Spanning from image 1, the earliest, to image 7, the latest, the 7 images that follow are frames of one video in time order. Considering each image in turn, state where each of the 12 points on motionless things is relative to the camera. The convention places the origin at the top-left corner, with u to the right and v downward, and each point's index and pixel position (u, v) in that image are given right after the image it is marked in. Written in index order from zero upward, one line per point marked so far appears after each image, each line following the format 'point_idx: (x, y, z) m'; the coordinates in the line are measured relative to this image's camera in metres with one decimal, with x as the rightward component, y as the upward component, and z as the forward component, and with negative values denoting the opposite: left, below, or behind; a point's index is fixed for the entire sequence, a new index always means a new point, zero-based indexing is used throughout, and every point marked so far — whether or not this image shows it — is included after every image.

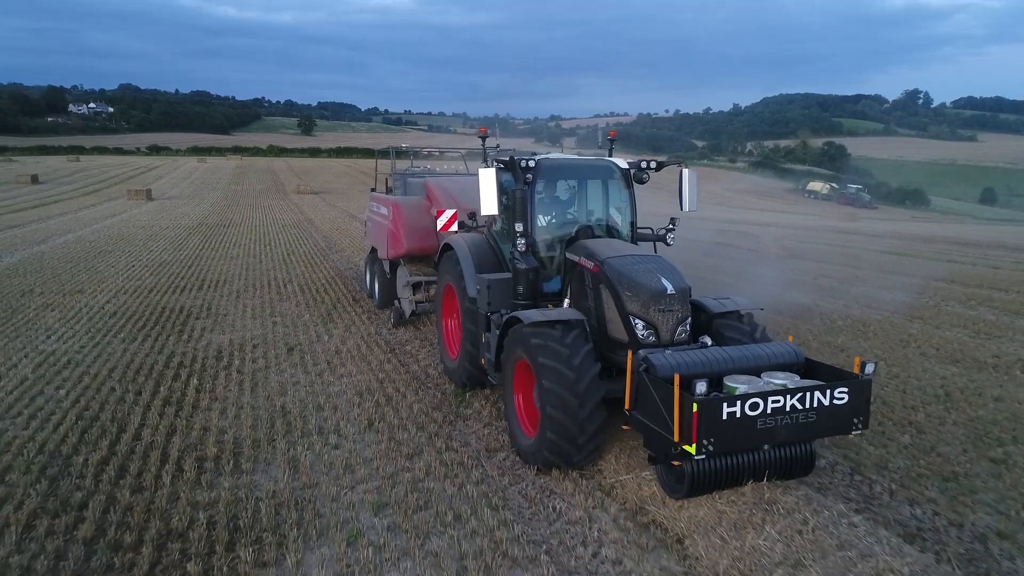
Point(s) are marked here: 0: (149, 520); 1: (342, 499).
0: (-1.7, -1.1, +3.3) m
1: (-0.9, -1.0, +3.5) m
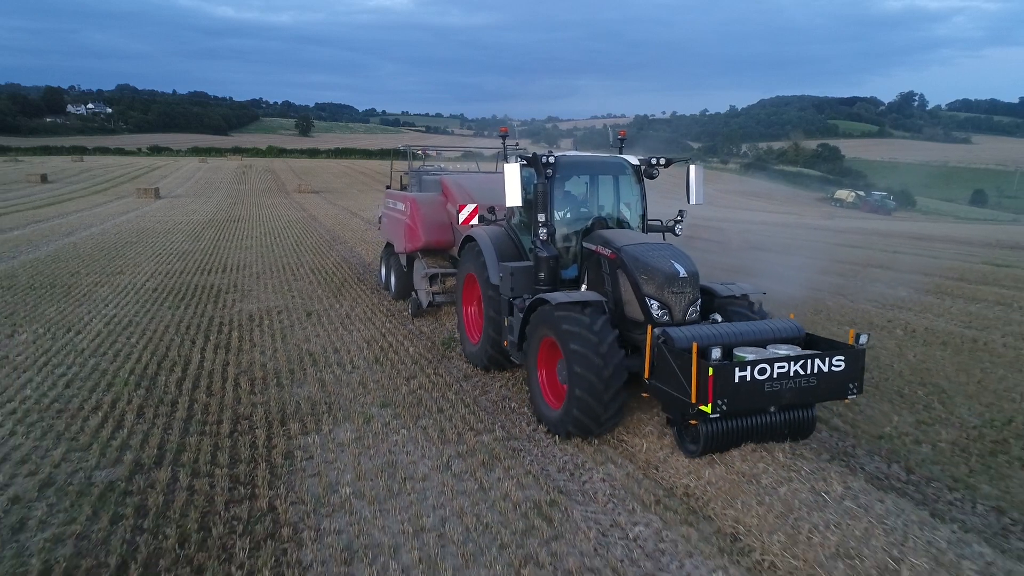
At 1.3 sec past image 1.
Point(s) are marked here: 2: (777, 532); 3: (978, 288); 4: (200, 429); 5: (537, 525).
0: (-1.9, -0.8, +4.6) m
1: (-1.1, -0.8, +4.9) m
2: (+1.1, -1.1, +3.0) m
3: (+6.8, 0.0, +10.2) m
4: (-1.9, -0.9, +4.3) m
5: (+0.1, -1.1, +3.2) m
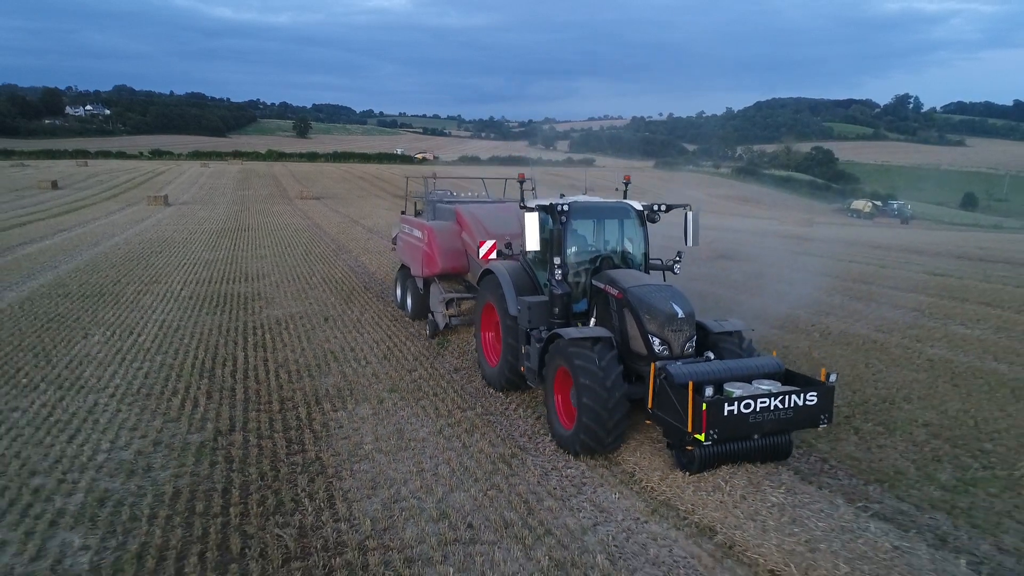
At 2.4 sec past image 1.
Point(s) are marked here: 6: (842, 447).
0: (-2.1, -0.9, +6.1) m
1: (-1.3, -0.9, +6.3) m
2: (+0.9, -1.2, +4.5) m
3: (+6.6, -0.1, +11.7) m
4: (-2.1, -1.0, +5.8) m
5: (-0.1, -1.2, +4.7) m
6: (+2.4, -1.2, +5.0) m
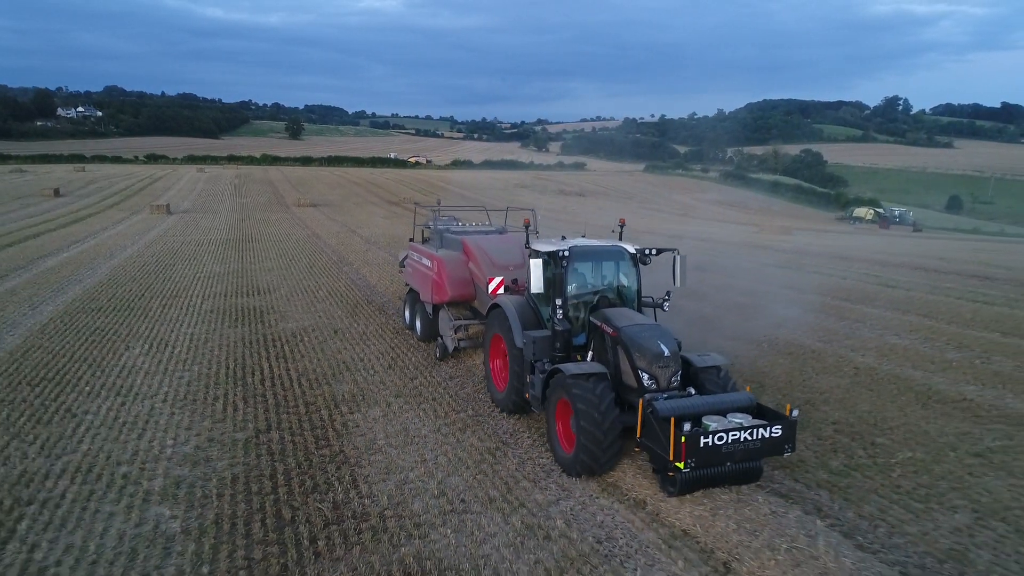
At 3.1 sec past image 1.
0: (-2.2, -1.2, +7.3) m
1: (-1.4, -1.1, +7.5) m
2: (+0.8, -1.4, +5.7) m
3: (+6.4, -0.4, +13.0) m
4: (-2.2, -1.2, +7.0) m
5: (-0.2, -1.4, +5.9) m
6: (+2.2, -1.4, +6.3) m
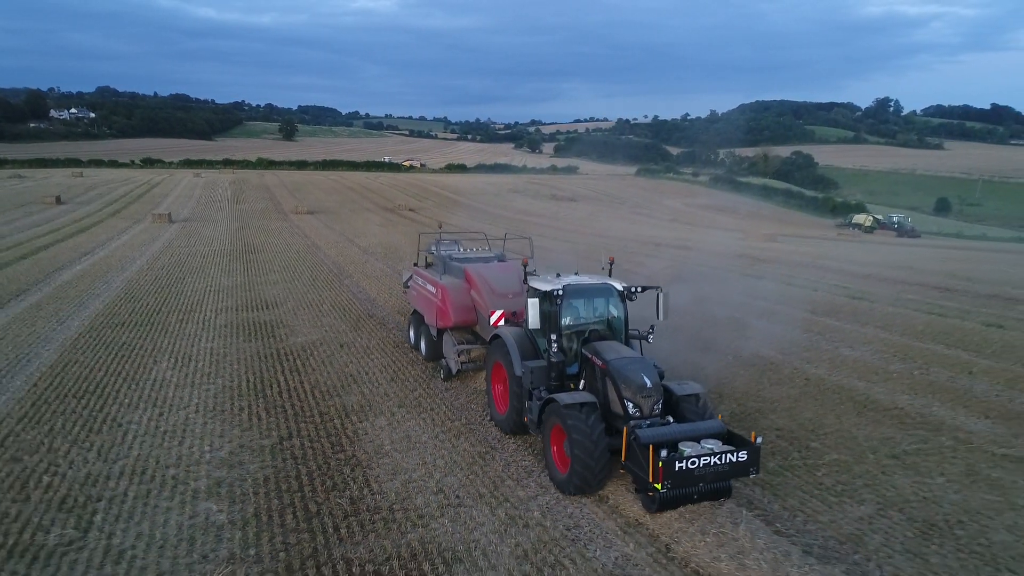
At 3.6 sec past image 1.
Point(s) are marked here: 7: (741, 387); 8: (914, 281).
0: (-2.4, -1.4, +8.3) m
1: (-1.6, -1.4, +8.6) m
2: (+0.7, -1.7, +6.8) m
3: (+6.2, -0.6, +14.1) m
4: (-2.4, -1.5, +8.0) m
5: (-0.3, -1.7, +6.9) m
6: (+2.1, -1.7, +7.4) m
7: (+3.1, -1.3, +9.5) m
8: (+11.0, +0.2, +19.1) m
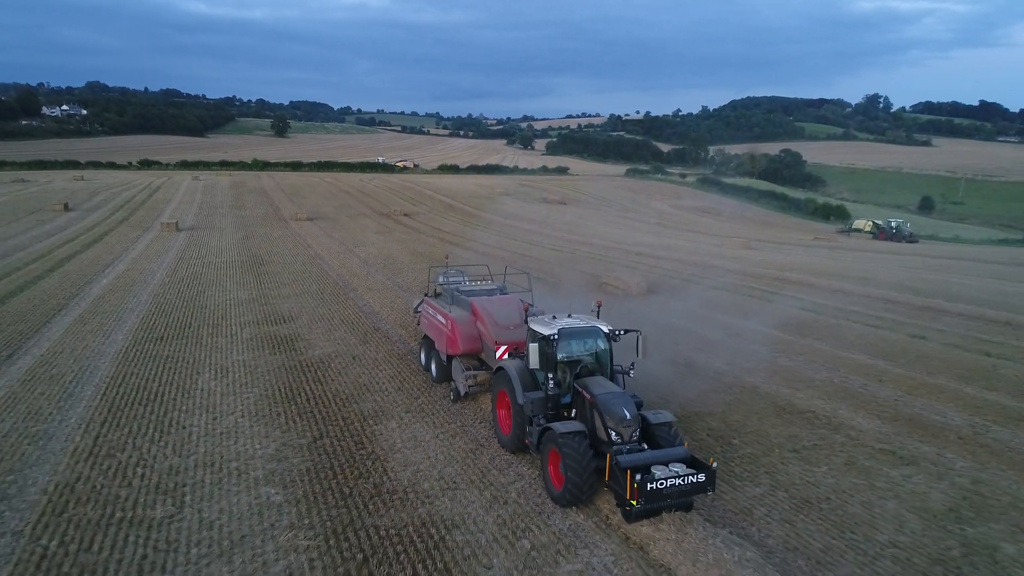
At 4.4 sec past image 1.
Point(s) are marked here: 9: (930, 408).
0: (-2.6, -1.9, +10.3) m
1: (-1.8, -1.8, +10.6) m
2: (+0.5, -2.1, +8.8) m
3: (+5.9, -1.0, +16.2) m
4: (-2.6, -1.9, +10.0) m
5: (-0.5, -2.1, +8.9) m
6: (+1.9, -2.1, +9.4) m
7: (+2.9, -1.7, +11.5) m
8: (+10.7, -0.1, +21.2) m
9: (+6.5, -1.9, +11.0) m
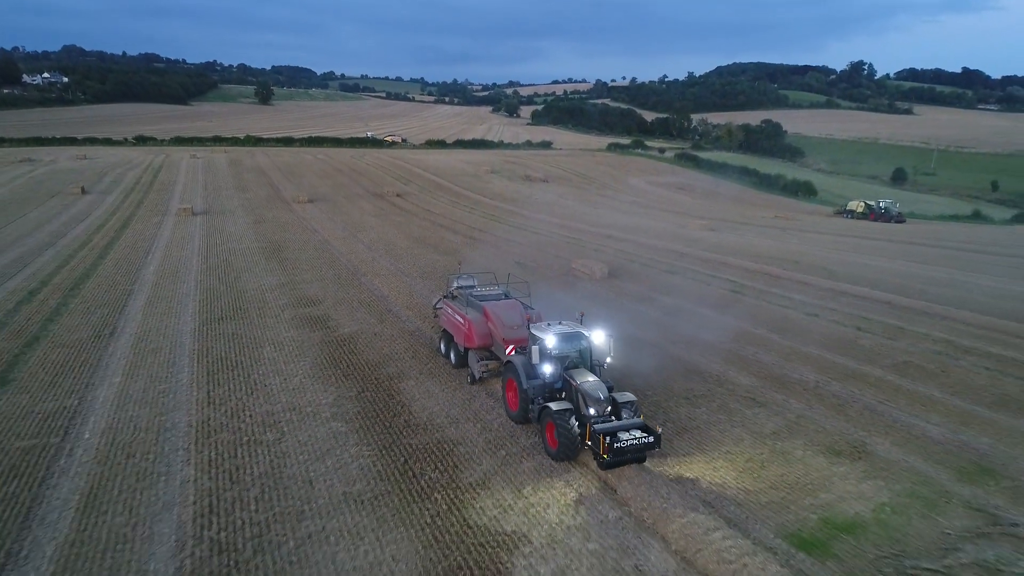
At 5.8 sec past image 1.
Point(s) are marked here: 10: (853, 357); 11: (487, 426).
0: (-3.0, -1.8, +14.5) m
1: (-2.1, -1.8, +14.7) m
2: (+0.2, -2.1, +13.0) m
3: (+5.4, -0.7, +20.5) m
4: (-2.9, -1.9, +14.1) m
5: (-0.9, -2.1, +13.1) m
6: (+1.6, -2.1, +13.7) m
7: (+2.5, -1.6, +15.8) m
8: (+10.1, +0.5, +25.6) m
9: (+6.2, -1.8, +15.3) m
10: (+7.9, -1.6, +16.2) m
11: (-0.4, -2.4, +12.0) m
